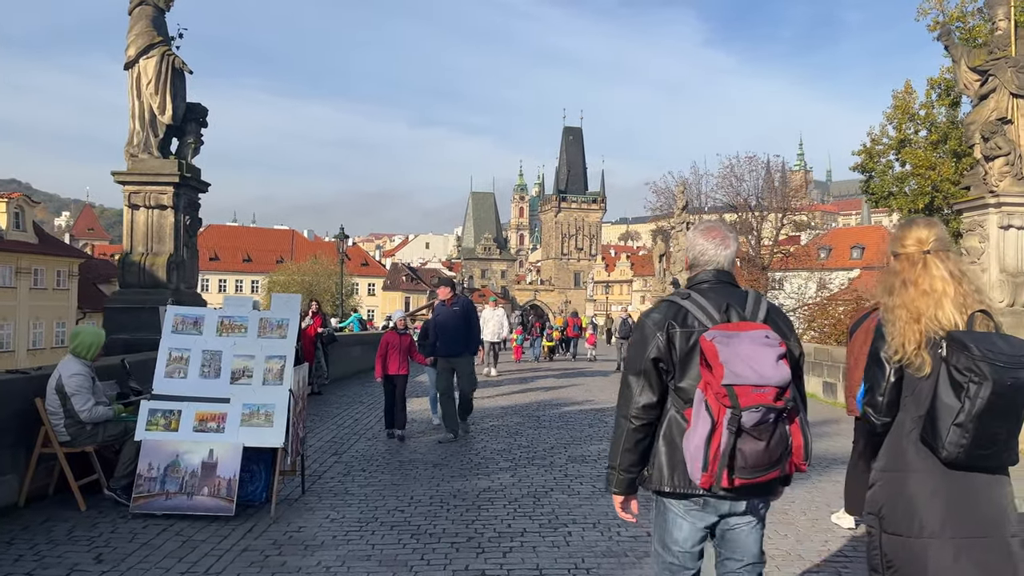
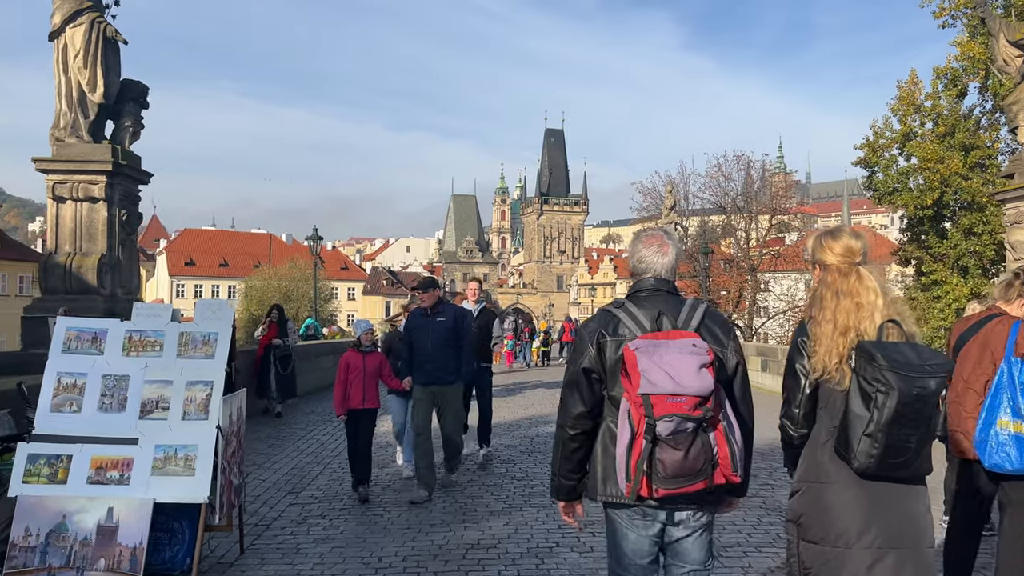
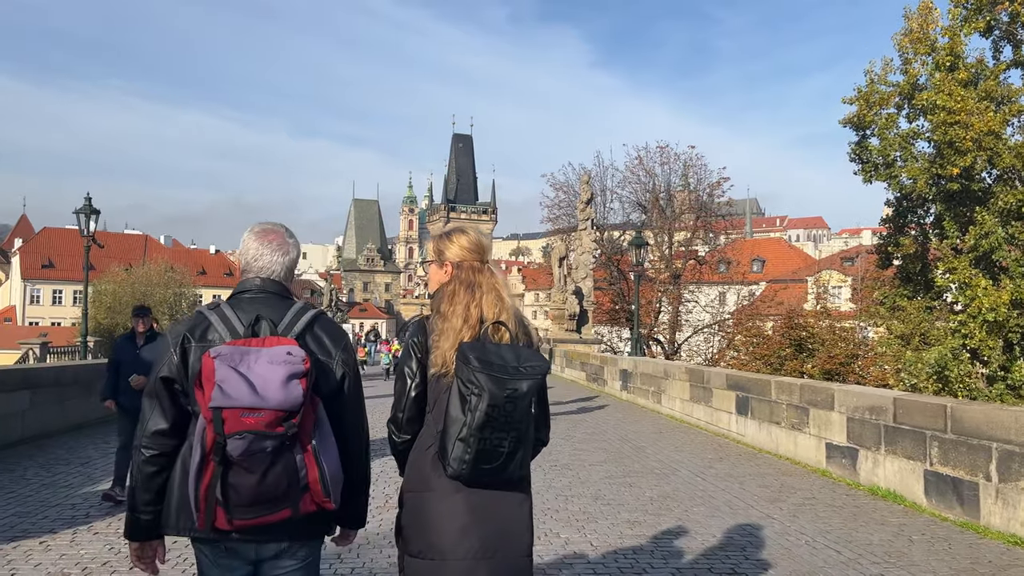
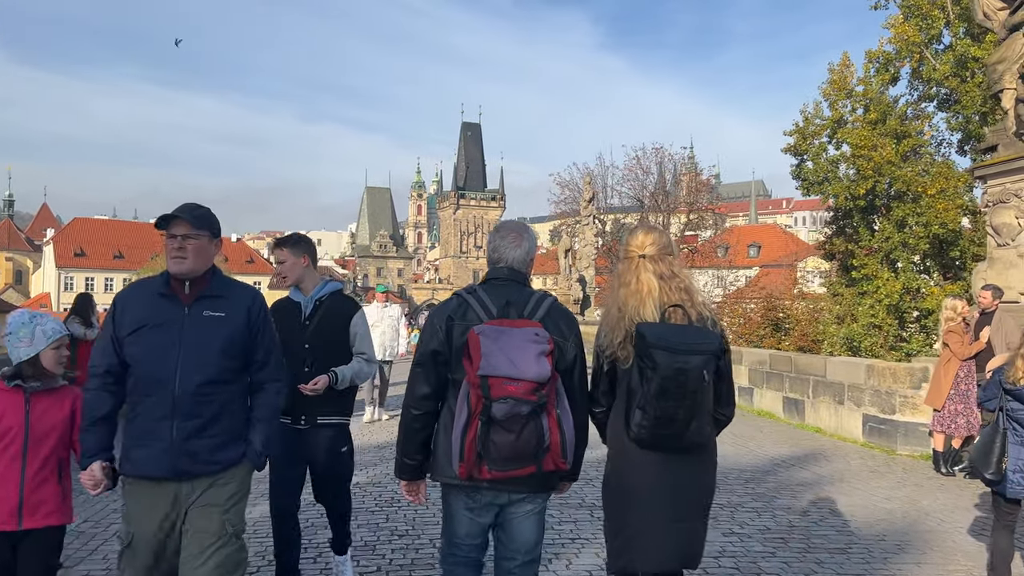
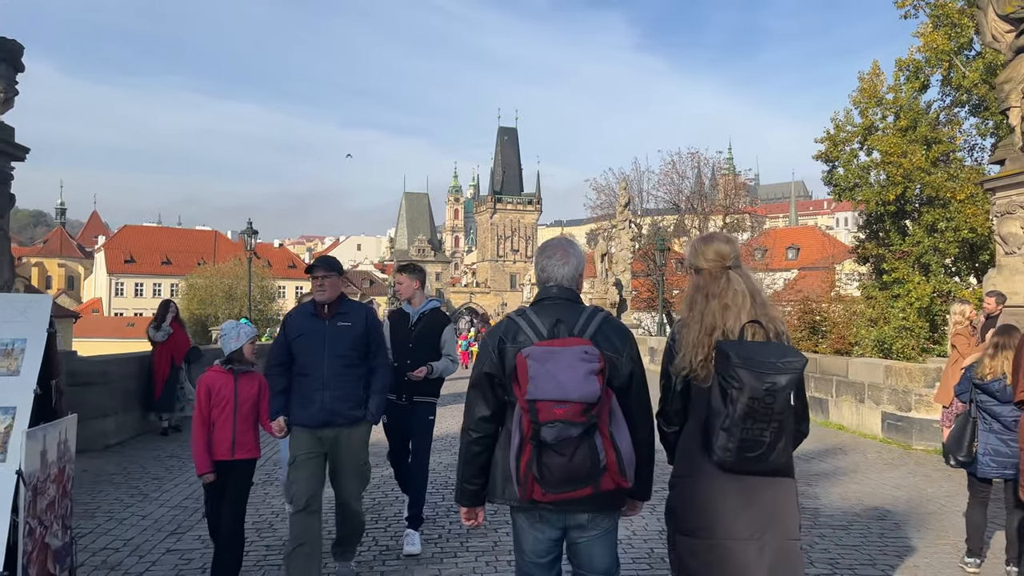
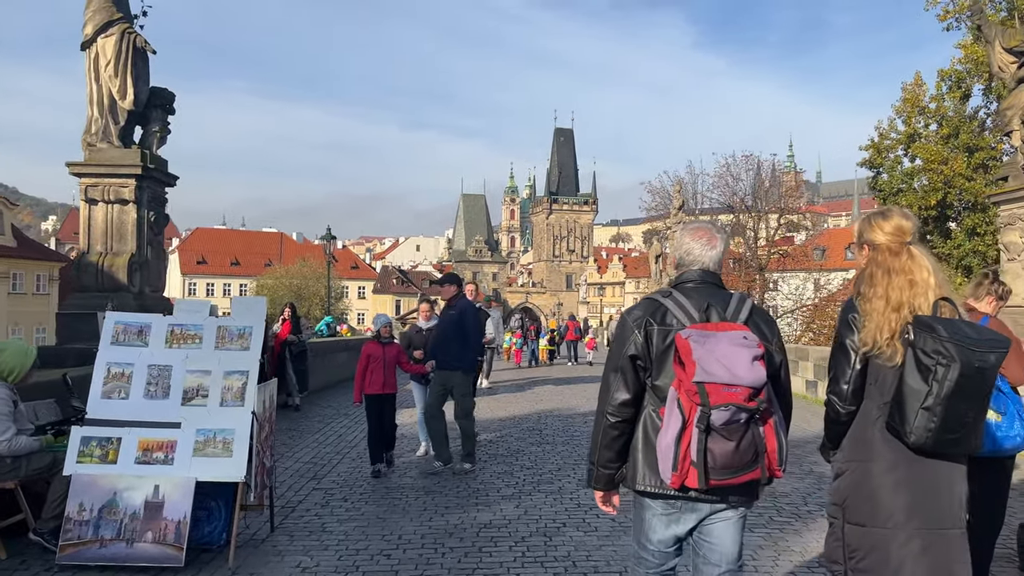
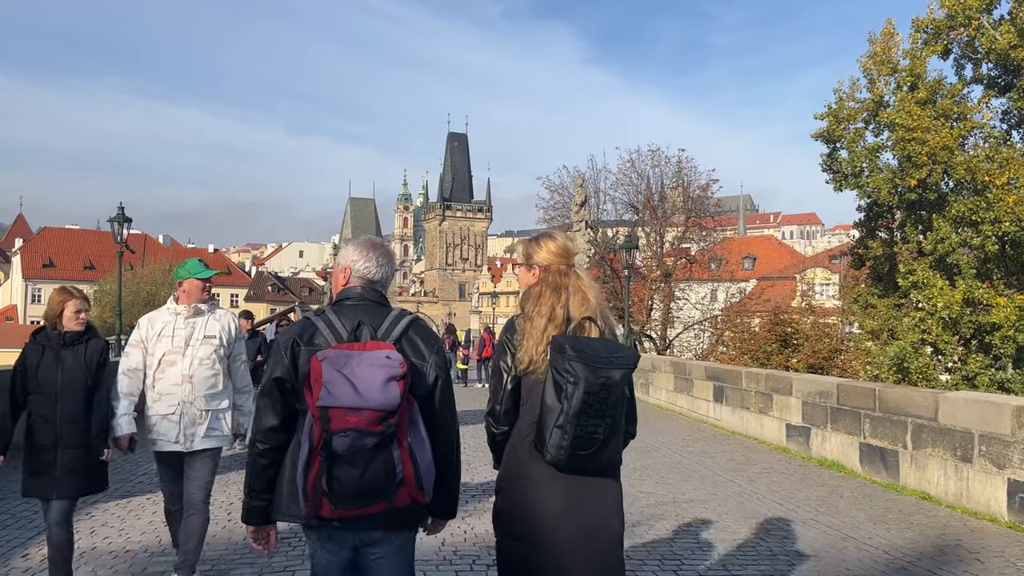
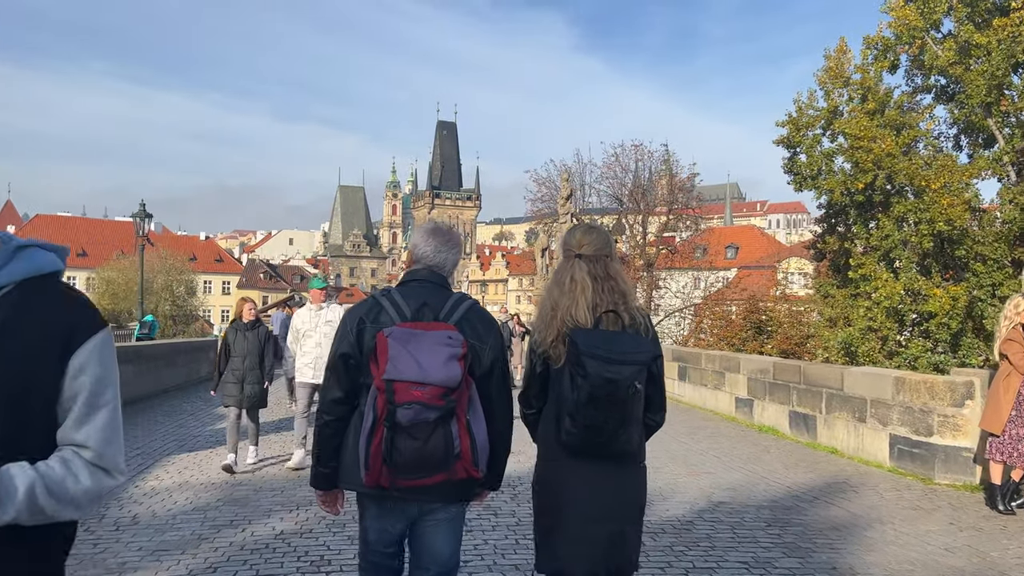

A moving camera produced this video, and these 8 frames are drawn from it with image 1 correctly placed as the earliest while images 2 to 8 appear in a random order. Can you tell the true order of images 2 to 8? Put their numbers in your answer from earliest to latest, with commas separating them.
6, 2, 5, 4, 8, 7, 3
